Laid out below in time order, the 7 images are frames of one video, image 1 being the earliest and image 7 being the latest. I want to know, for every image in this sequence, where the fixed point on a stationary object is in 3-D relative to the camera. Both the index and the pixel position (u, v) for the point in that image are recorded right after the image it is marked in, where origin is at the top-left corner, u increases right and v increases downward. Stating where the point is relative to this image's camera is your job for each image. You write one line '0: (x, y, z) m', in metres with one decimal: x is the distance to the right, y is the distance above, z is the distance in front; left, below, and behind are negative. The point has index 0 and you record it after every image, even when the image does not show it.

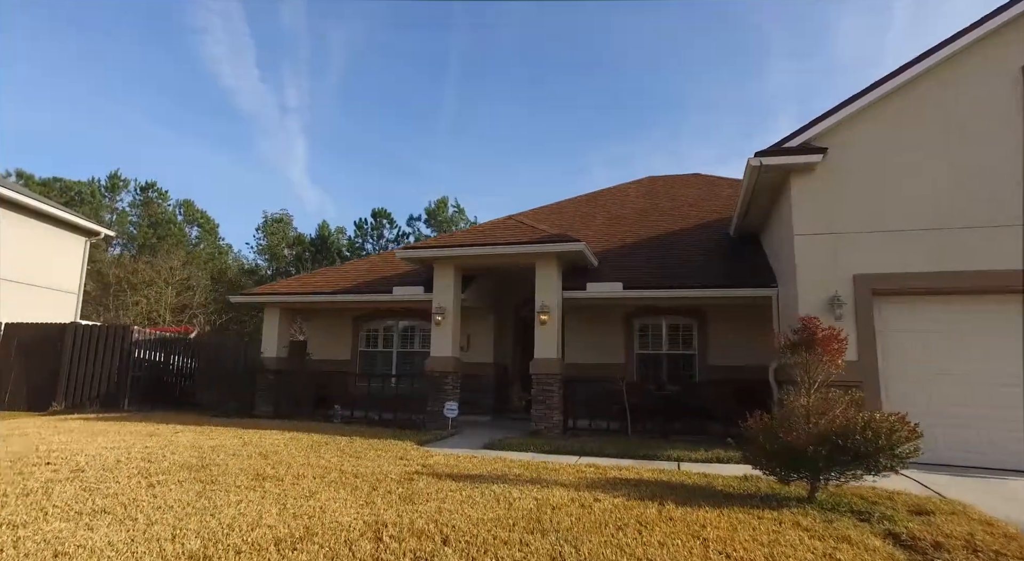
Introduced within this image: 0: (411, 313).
0: (-2.8, -0.9, +16.8) m
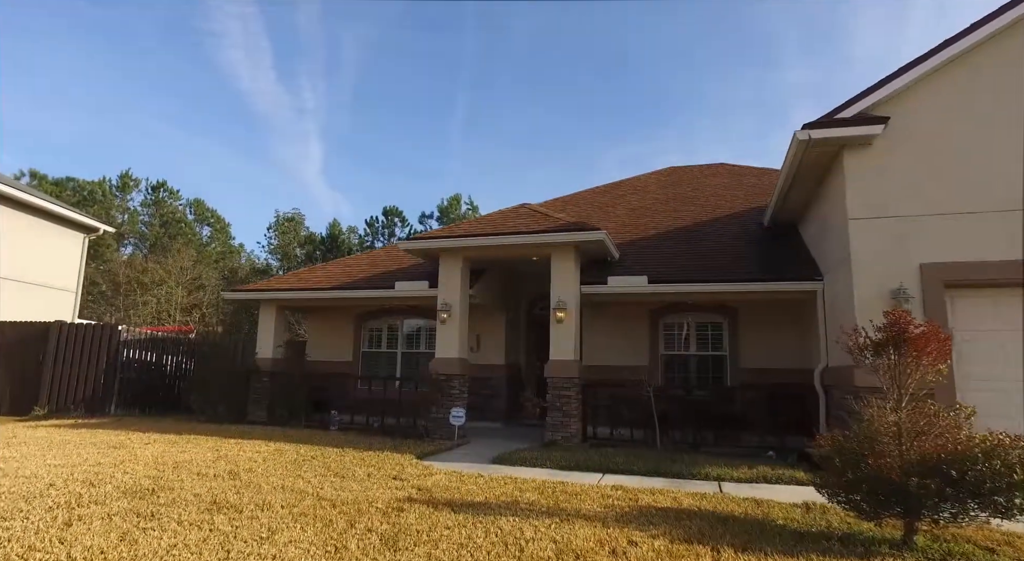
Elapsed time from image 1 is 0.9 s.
0: (-2.5, -0.8, +15.7) m
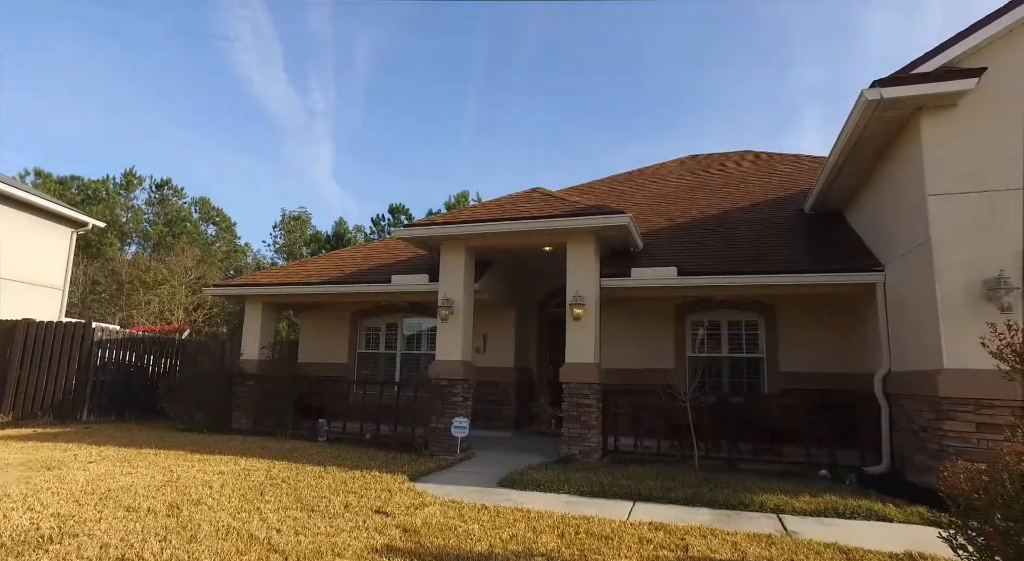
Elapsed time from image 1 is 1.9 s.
0: (-2.3, -0.7, +14.3) m
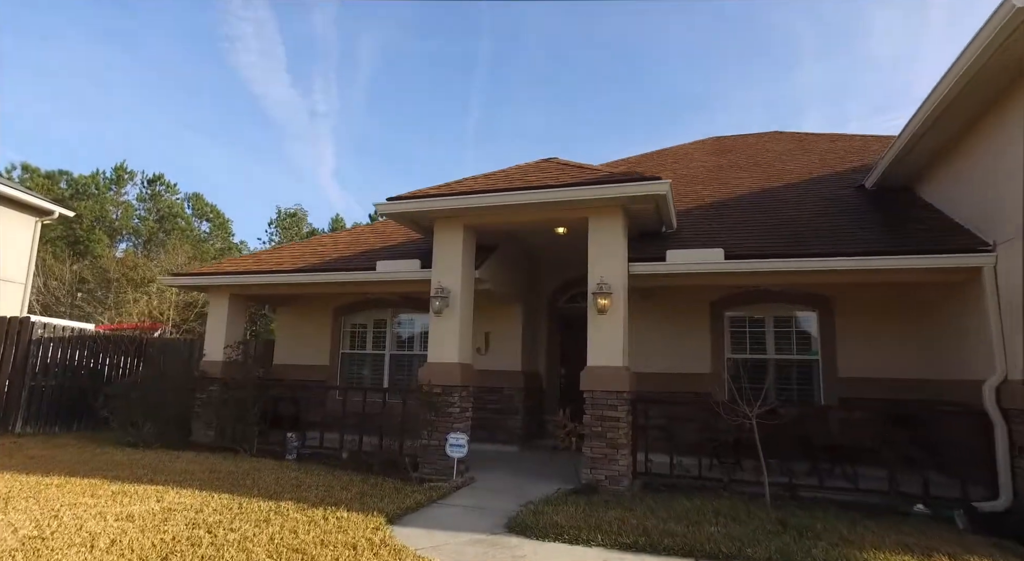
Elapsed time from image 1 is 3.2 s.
0: (-2.1, -0.4, +12.5) m
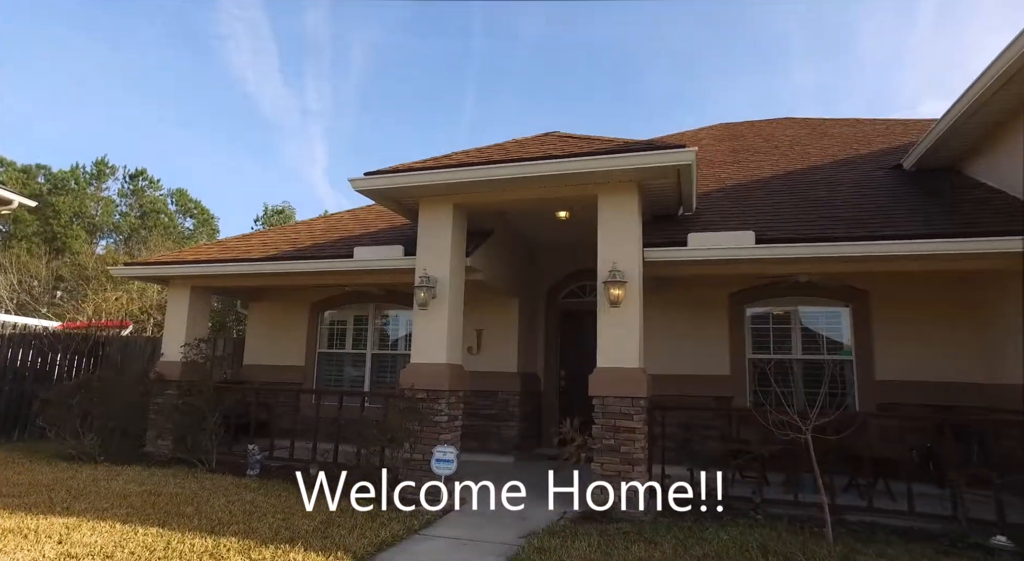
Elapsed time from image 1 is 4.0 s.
0: (-2.2, -0.3, +11.2) m
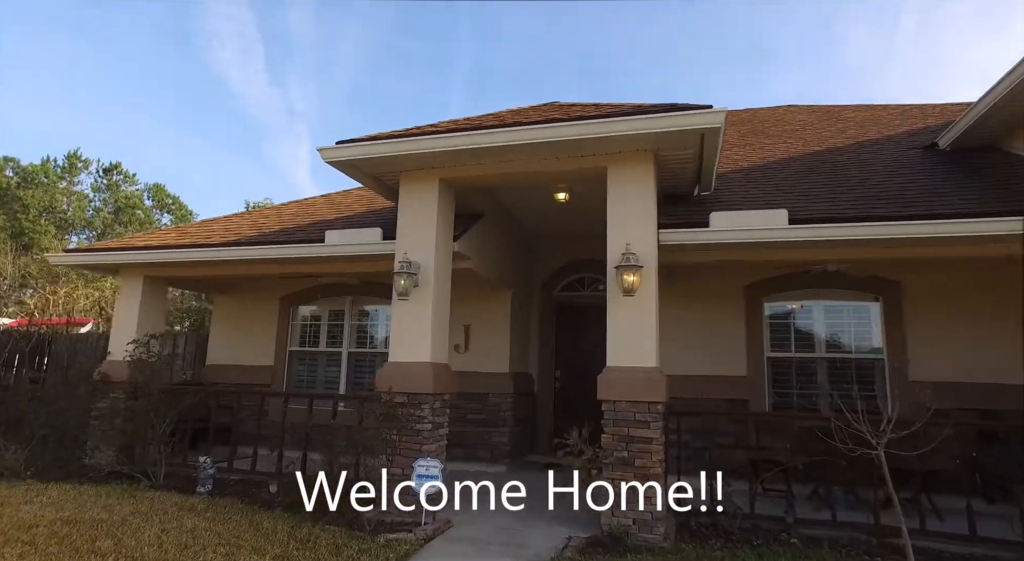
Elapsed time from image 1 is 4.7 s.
0: (-2.4, -0.1, +10.1) m
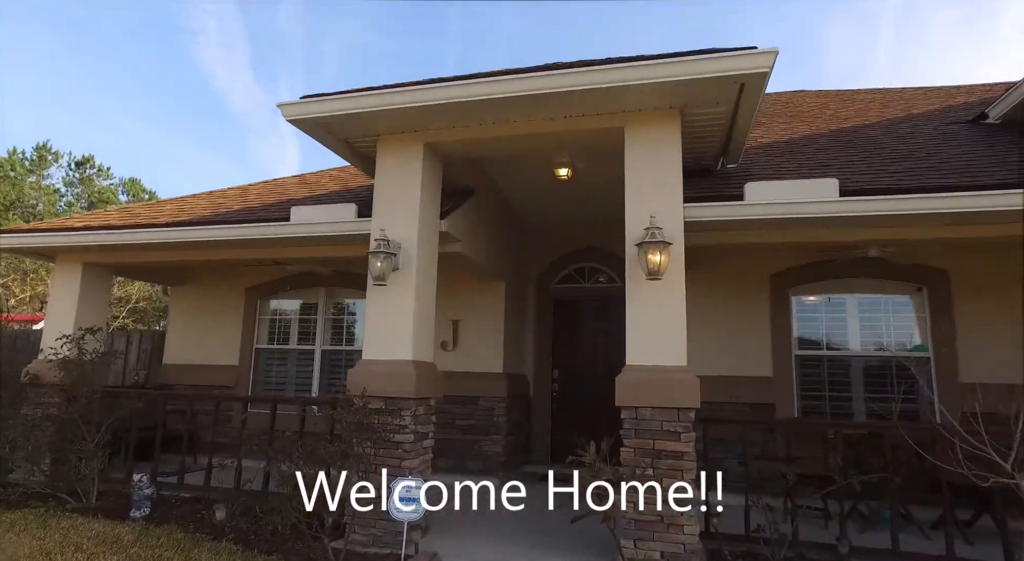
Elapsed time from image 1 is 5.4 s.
0: (-2.5, 0.0, +9.0) m
